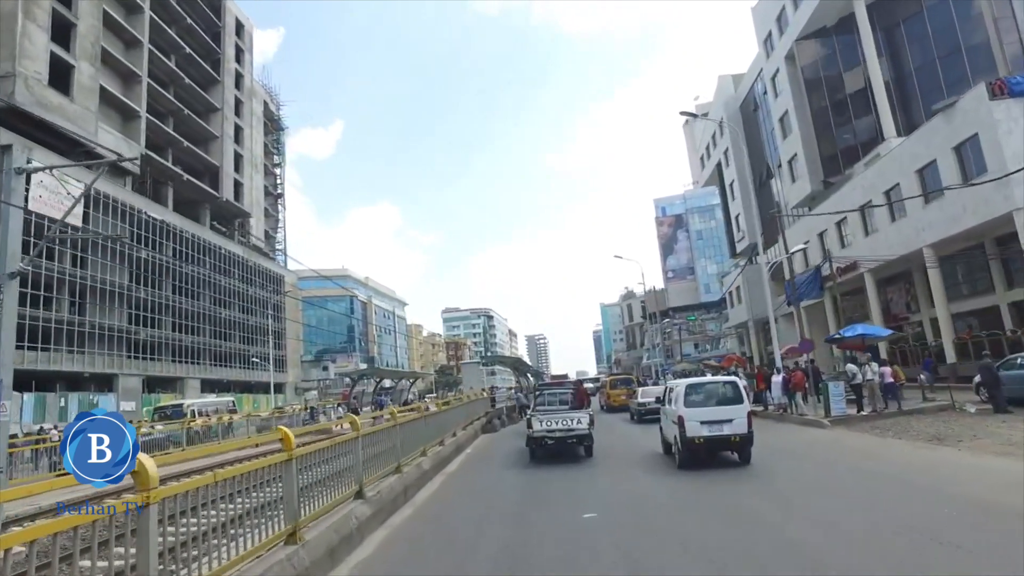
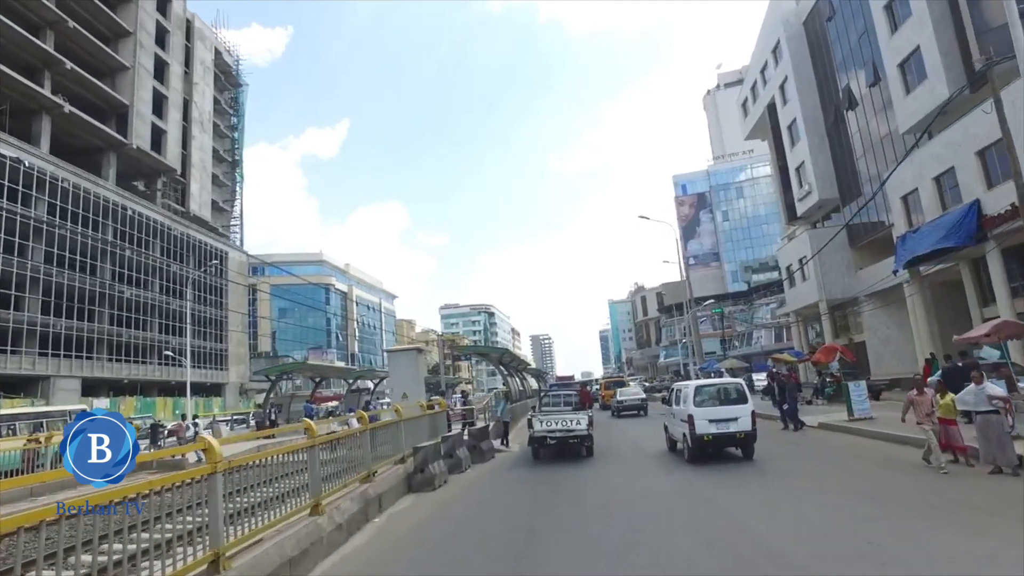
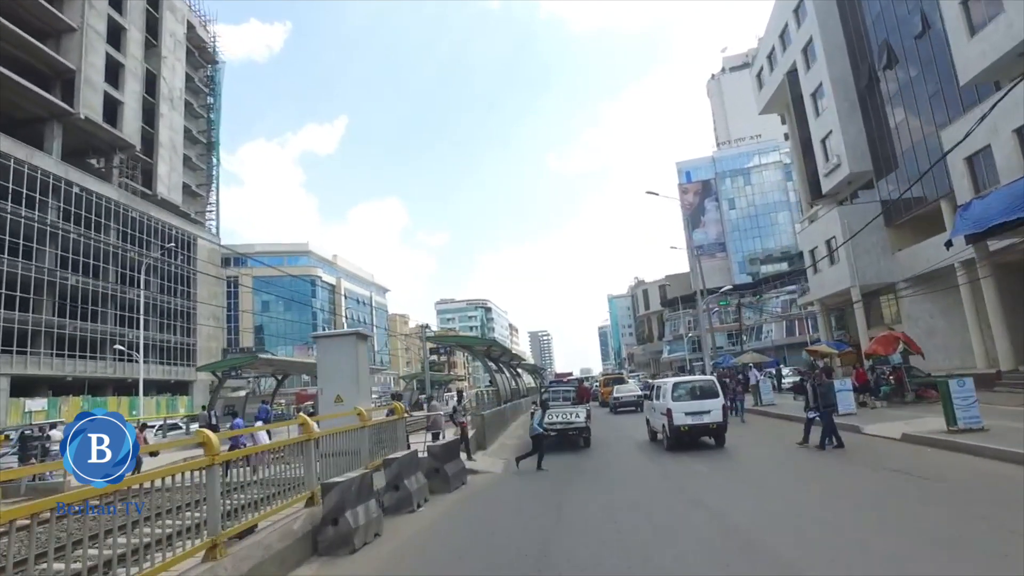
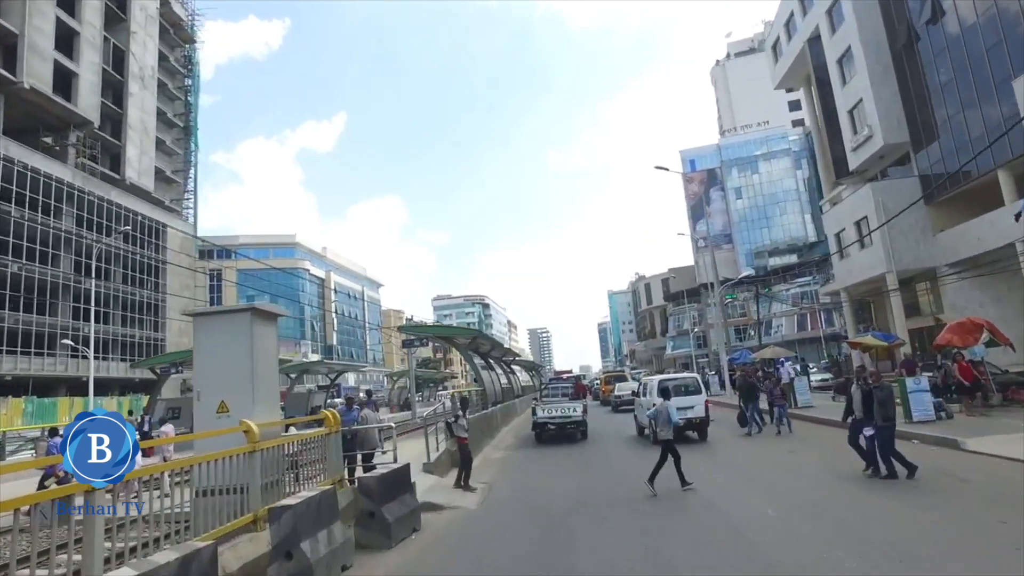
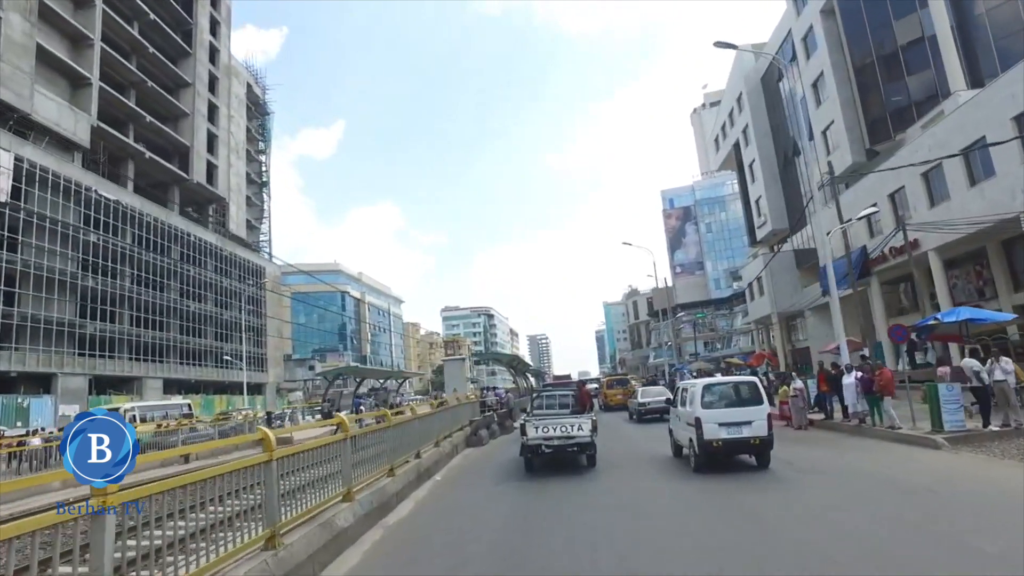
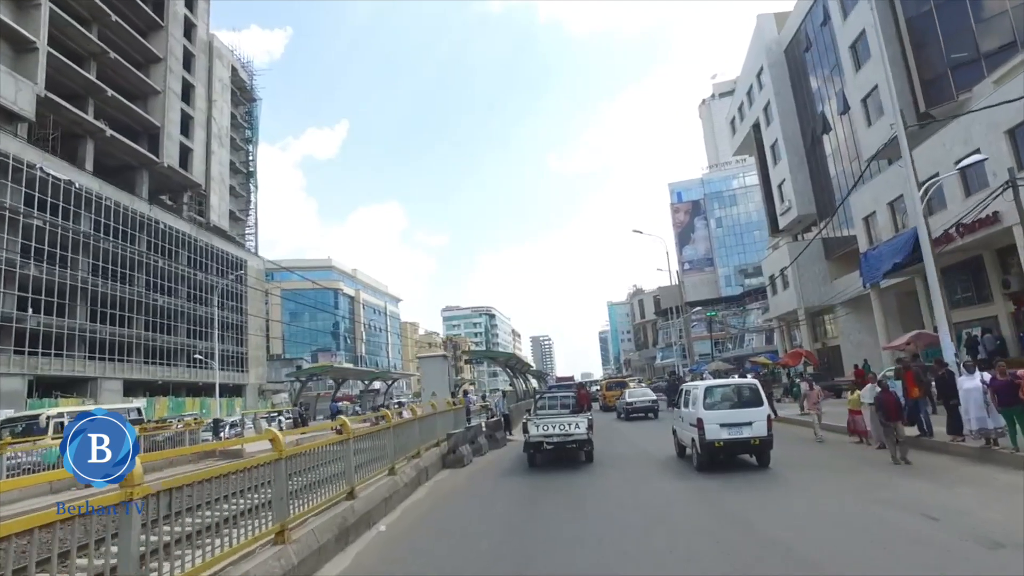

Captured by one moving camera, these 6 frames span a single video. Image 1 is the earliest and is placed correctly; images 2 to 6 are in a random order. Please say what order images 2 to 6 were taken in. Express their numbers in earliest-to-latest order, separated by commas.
5, 6, 2, 3, 4
